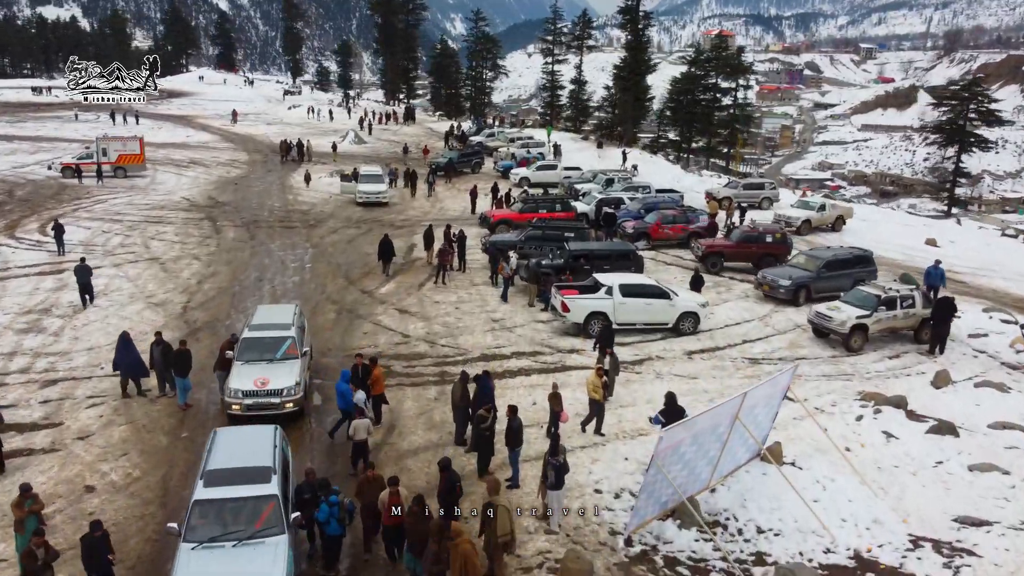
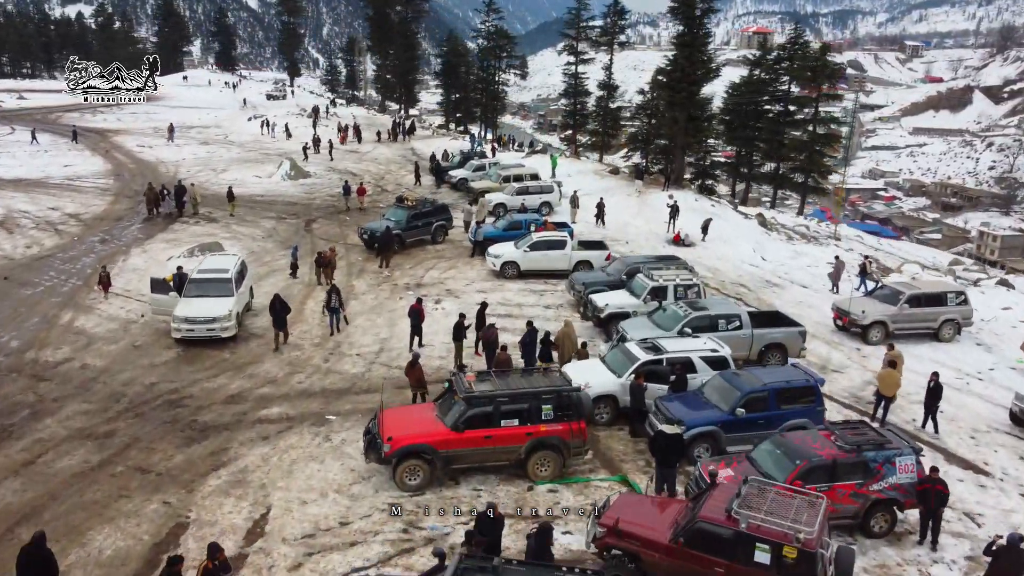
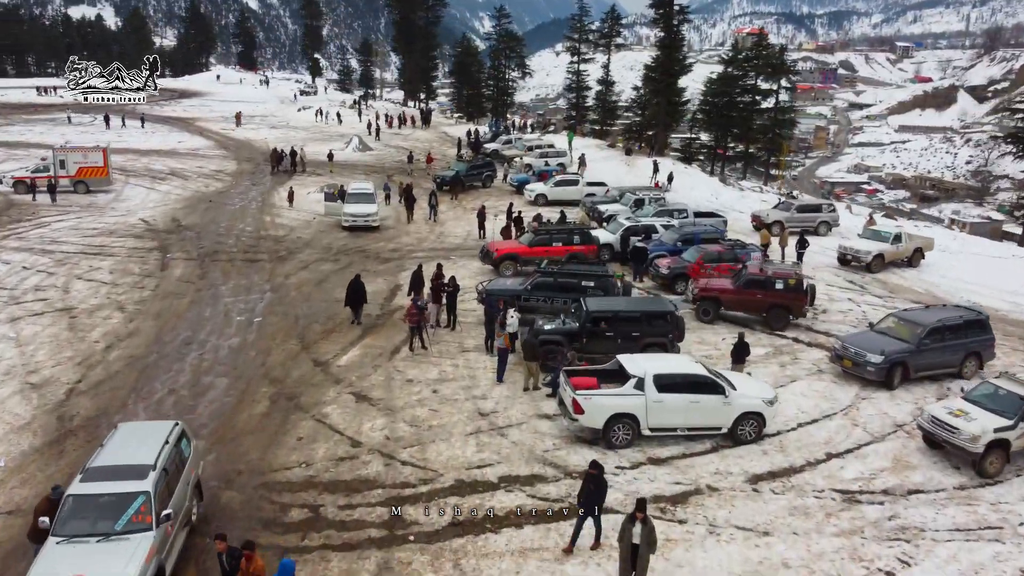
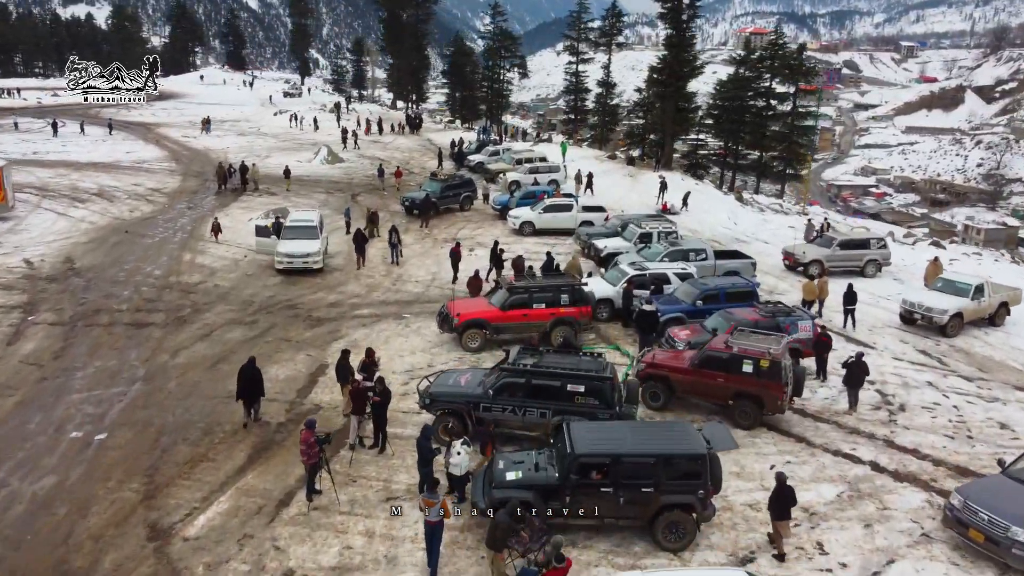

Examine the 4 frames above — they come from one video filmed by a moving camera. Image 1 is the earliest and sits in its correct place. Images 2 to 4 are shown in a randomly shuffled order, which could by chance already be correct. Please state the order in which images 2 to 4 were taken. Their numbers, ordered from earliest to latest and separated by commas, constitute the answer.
3, 4, 2
